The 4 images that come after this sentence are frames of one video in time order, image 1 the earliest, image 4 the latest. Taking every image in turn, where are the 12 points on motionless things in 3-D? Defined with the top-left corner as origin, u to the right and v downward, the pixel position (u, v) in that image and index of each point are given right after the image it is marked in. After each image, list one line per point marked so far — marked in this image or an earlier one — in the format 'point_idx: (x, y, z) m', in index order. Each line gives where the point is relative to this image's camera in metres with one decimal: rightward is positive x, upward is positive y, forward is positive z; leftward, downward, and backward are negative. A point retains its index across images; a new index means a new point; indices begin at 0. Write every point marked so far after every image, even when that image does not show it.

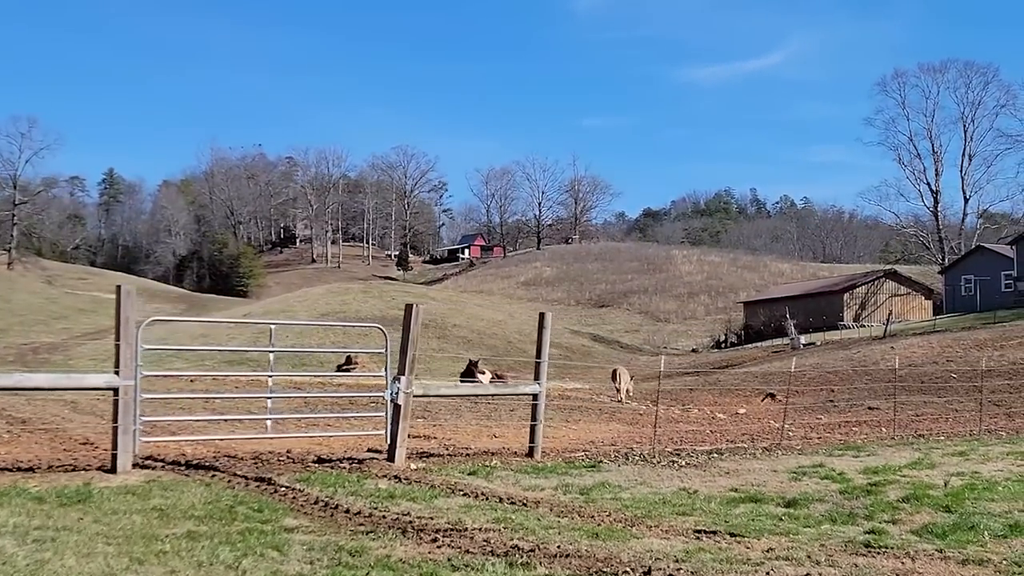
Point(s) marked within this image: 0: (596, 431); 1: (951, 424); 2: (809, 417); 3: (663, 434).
0: (+1.3, -2.2, +13.1) m
1: (+8.0, -2.5, +15.5) m
2: (+6.7, -2.9, +18.7) m
3: (+2.3, -2.3, +13.0) m
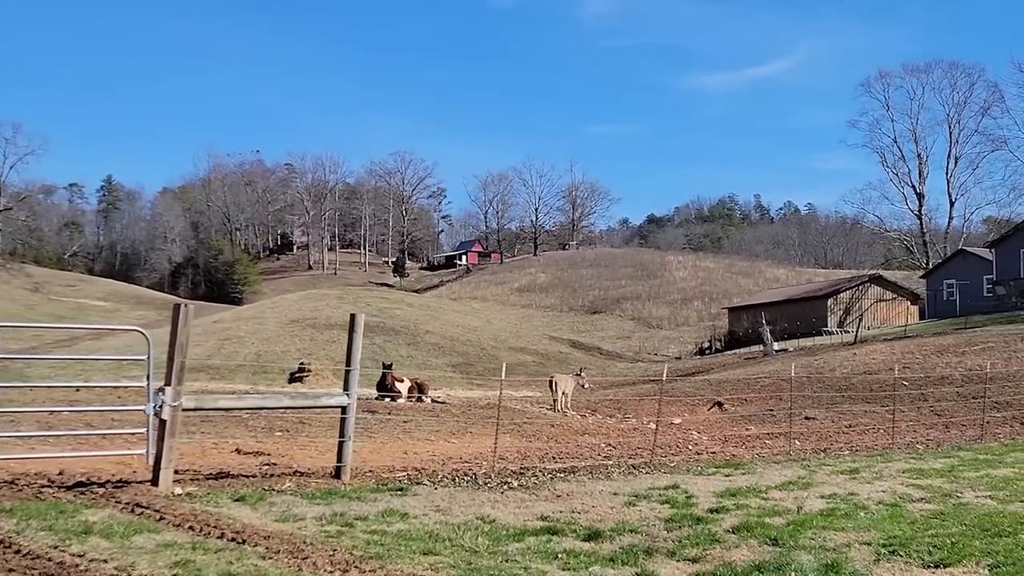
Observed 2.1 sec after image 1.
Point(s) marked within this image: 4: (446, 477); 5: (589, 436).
0: (-0.5, -2.3, +12.1) m
1: (+6.2, -2.6, +14.5) m
2: (+4.8, -2.9, +17.7) m
3: (+0.5, -2.3, +12.0) m
4: (-0.7, -1.9, +8.6) m
5: (+1.4, -2.6, +14.9) m
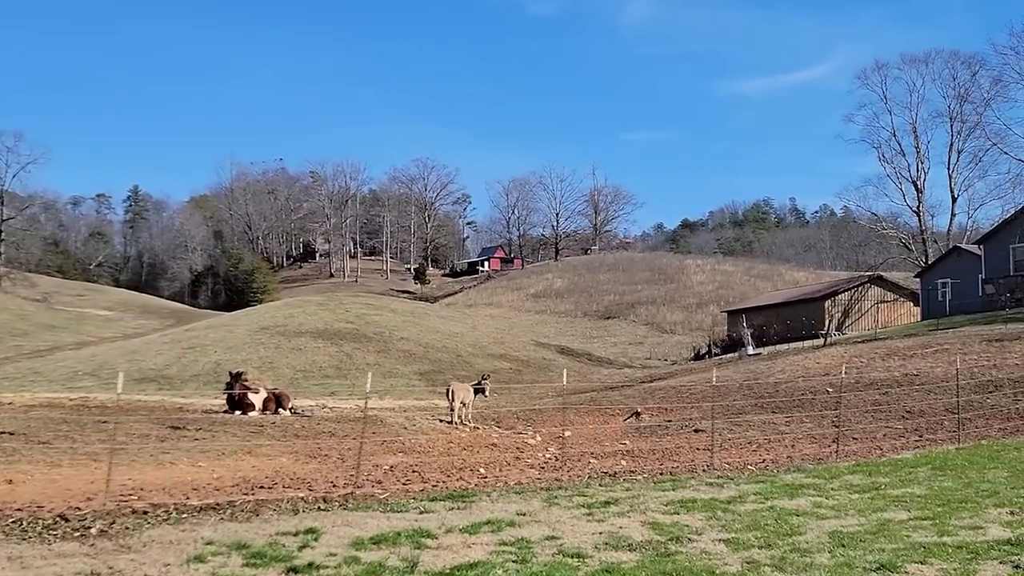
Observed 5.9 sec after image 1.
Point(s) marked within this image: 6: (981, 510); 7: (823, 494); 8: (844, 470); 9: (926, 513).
0: (-3.7, -2.2, +10.4) m
1: (+3.1, -2.5, +12.5) m
2: (+1.8, -2.9, +15.8) m
3: (-2.6, -2.3, +10.3) m
4: (-3.9, -1.9, +6.8) m
5: (-1.7, -2.6, +13.1) m
6: (+4.6, -2.2, +8.3) m
7: (+3.3, -2.2, +9.0) m
8: (+4.2, -2.3, +10.7) m
9: (+4.0, -2.2, +8.1) m
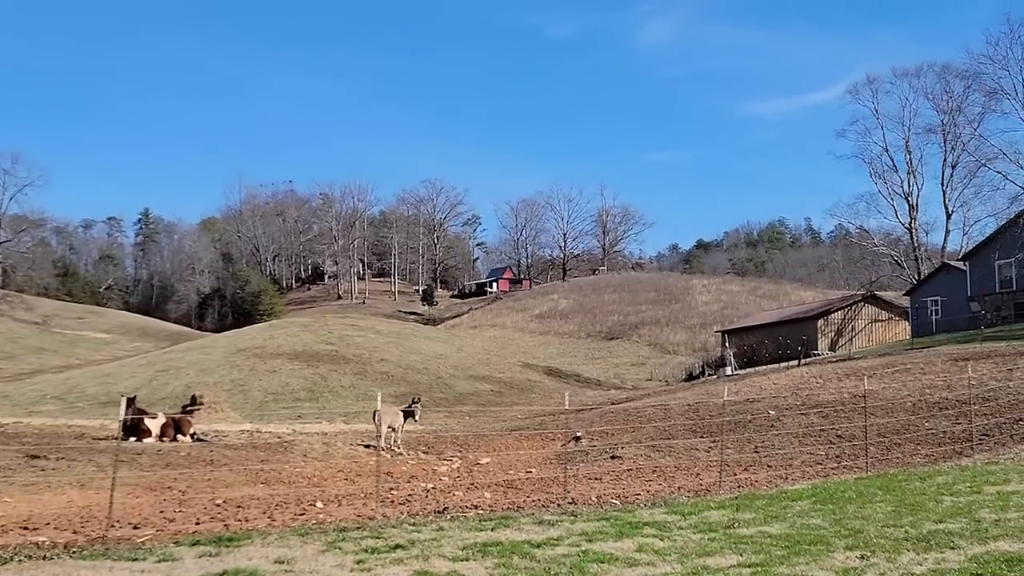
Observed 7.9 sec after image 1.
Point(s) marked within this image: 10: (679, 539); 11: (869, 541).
0: (-5.5, -2.4, +9.4) m
1: (+1.3, -2.7, +11.5) m
2: (0.0, -3.2, +14.7) m
3: (-4.5, -2.4, +9.3) m
4: (-5.8, -2.0, +5.9) m
5: (-3.5, -2.8, +12.1) m
6: (+2.7, -2.3, +7.2) m
7: (+1.4, -2.3, +7.9) m
8: (+2.3, -2.5, +9.6) m
9: (+2.1, -2.3, +7.1) m
10: (+1.5, -2.3, +7.7) m
11: (+3.2, -2.3, +7.6) m
